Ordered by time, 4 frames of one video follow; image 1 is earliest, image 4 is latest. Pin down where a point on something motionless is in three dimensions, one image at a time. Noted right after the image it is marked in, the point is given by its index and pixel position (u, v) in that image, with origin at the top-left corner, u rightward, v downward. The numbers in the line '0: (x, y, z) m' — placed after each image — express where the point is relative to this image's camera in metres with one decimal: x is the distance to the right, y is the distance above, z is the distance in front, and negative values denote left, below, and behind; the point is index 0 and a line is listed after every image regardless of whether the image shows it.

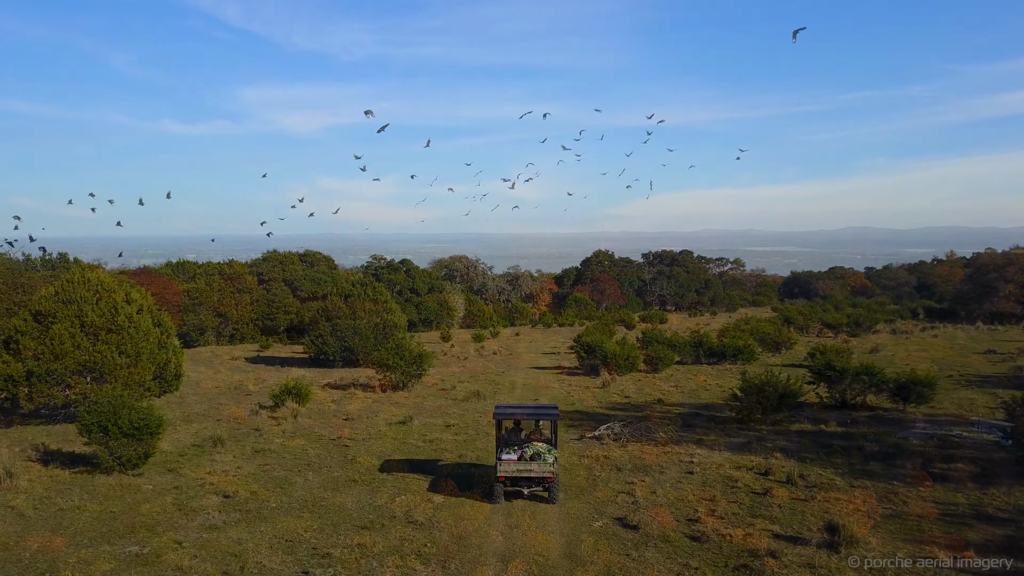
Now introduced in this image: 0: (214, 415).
0: (-7.4, -3.1, +19.9) m
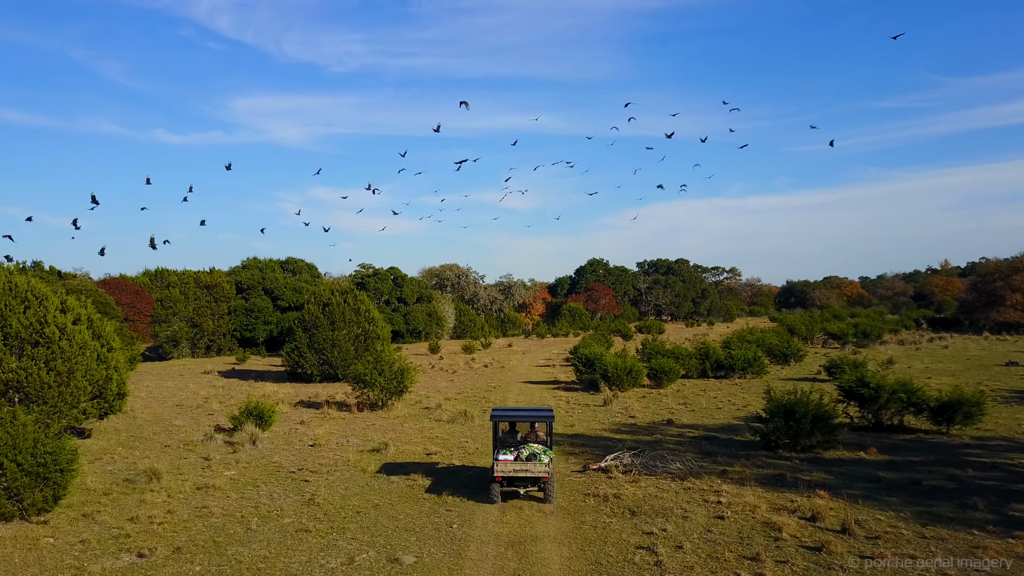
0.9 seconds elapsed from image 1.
0: (-7.6, -3.3, +17.4) m
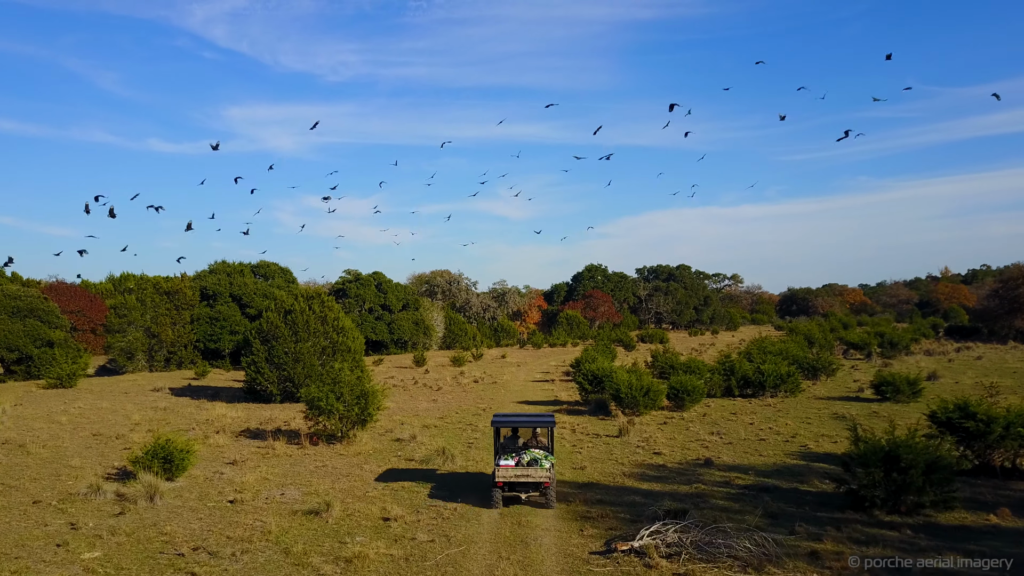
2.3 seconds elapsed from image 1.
0: (-7.7, -3.3, +13.0) m
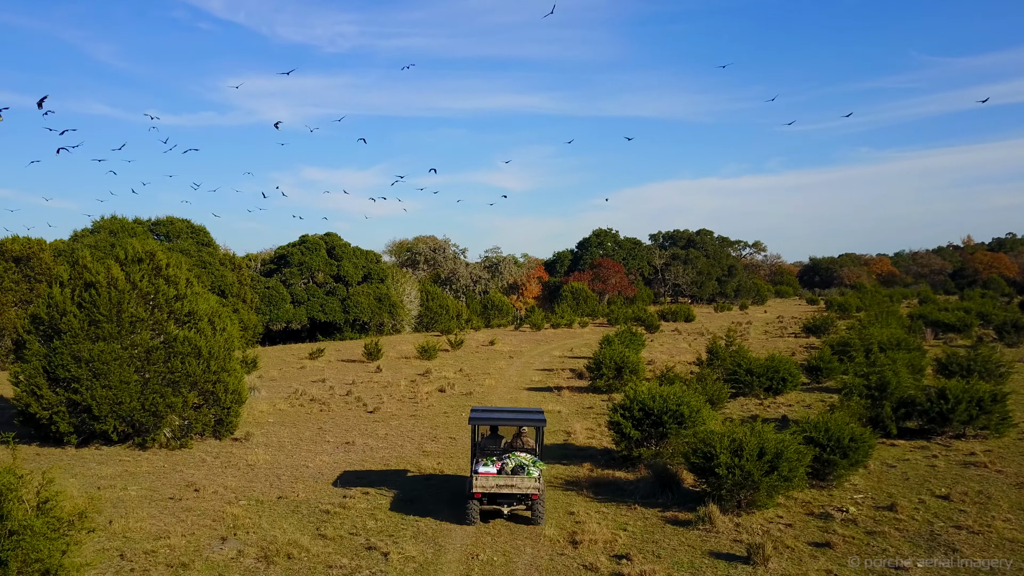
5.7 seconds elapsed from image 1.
0: (-8.1, -2.9, +1.4) m
